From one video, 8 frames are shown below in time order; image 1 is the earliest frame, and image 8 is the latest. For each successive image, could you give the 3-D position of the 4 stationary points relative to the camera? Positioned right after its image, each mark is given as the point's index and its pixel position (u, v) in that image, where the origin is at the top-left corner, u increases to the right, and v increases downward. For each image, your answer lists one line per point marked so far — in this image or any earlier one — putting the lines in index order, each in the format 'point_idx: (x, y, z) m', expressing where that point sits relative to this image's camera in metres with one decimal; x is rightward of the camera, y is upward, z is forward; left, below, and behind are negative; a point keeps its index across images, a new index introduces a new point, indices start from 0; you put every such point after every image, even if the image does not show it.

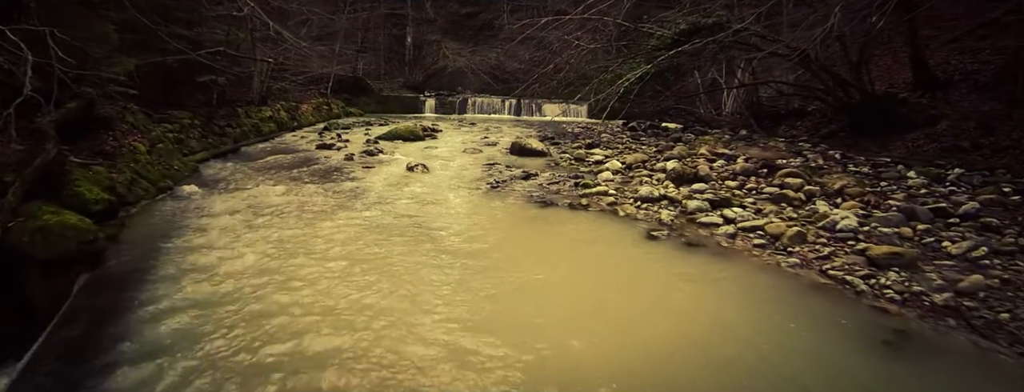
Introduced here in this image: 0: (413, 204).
0: (-1.3, -0.1, +6.2) m
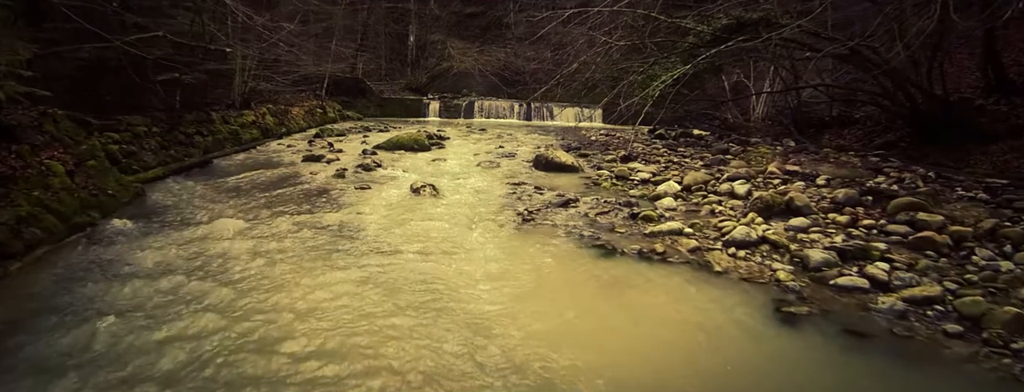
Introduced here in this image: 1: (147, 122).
0: (-0.8, -0.5, +4.5) m
1: (-5.7, +1.2, +7.6) m
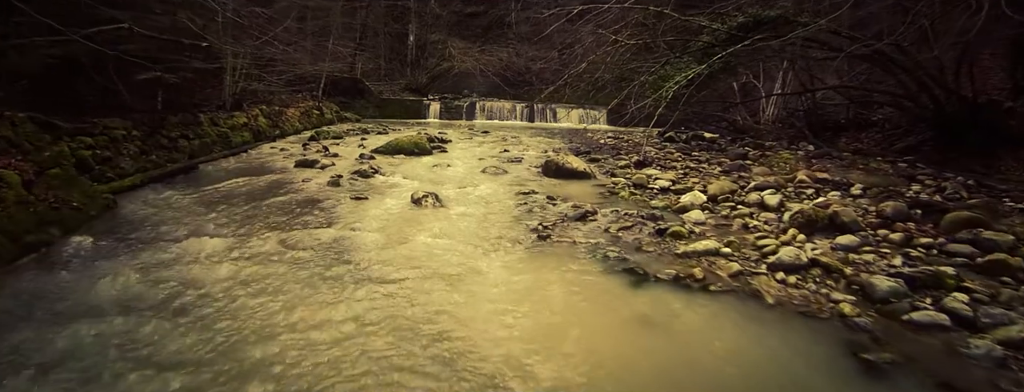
0: (-0.7, -0.6, +4.0) m
1: (-5.6, +1.0, +7.1) m
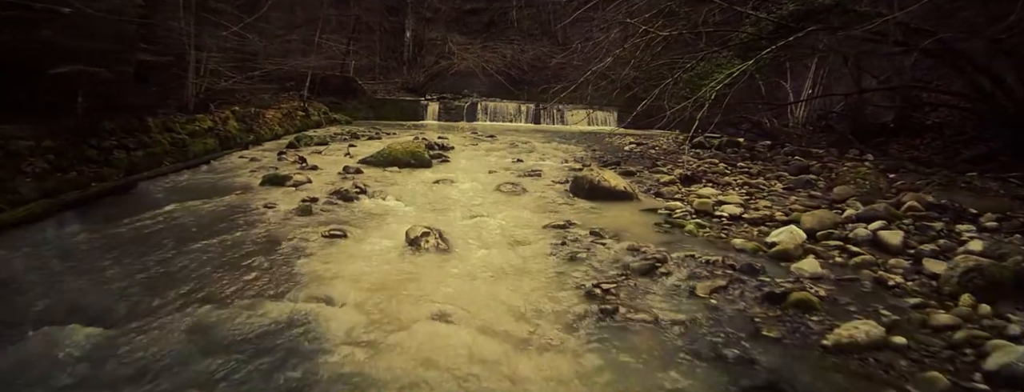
0: (-0.4, -0.9, +2.4) m
1: (-5.3, +0.7, +5.5) m
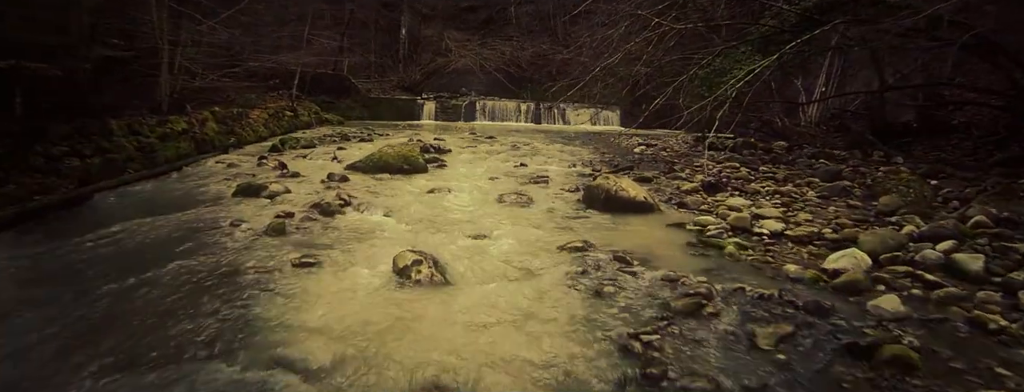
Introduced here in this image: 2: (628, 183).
0: (-0.3, -1.1, +1.7) m
1: (-5.2, +0.6, +4.7) m
2: (+1.4, +0.2, +5.8) m
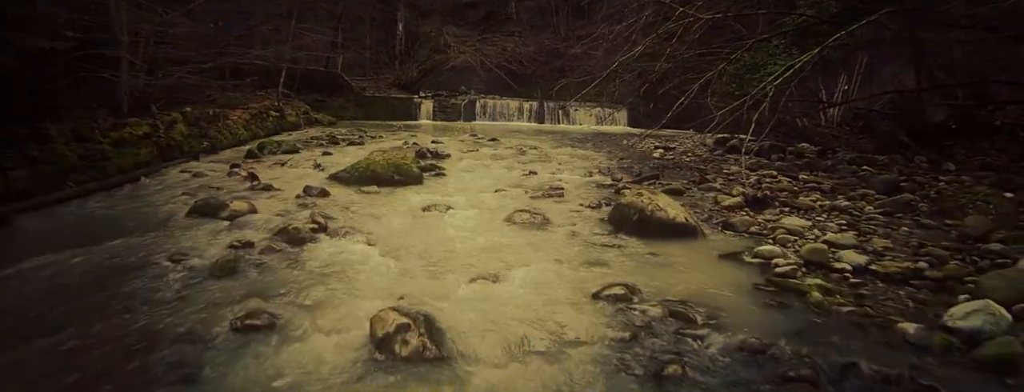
0: (-0.2, -1.3, +0.7) m
1: (-5.1, +0.4, +3.8) m
2: (+1.5, 0.0, +4.8) m
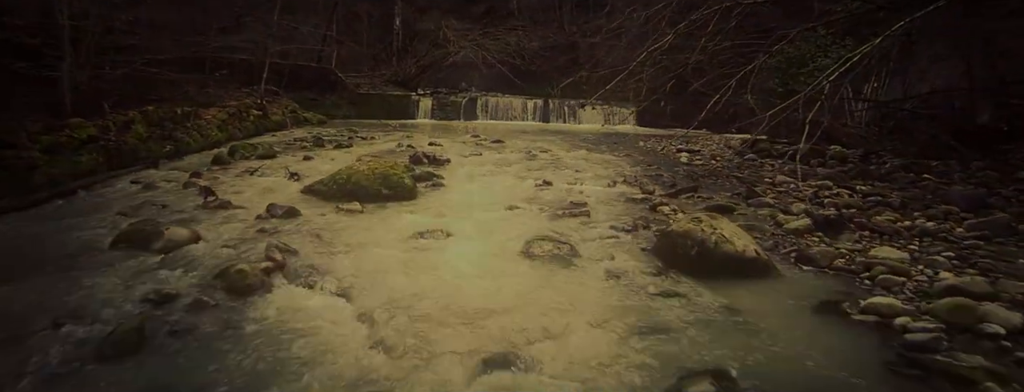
0: (-0.1, -1.5, -0.3) m
1: (-5.0, +0.2, +2.7) m
2: (+1.6, -0.2, +3.8) m
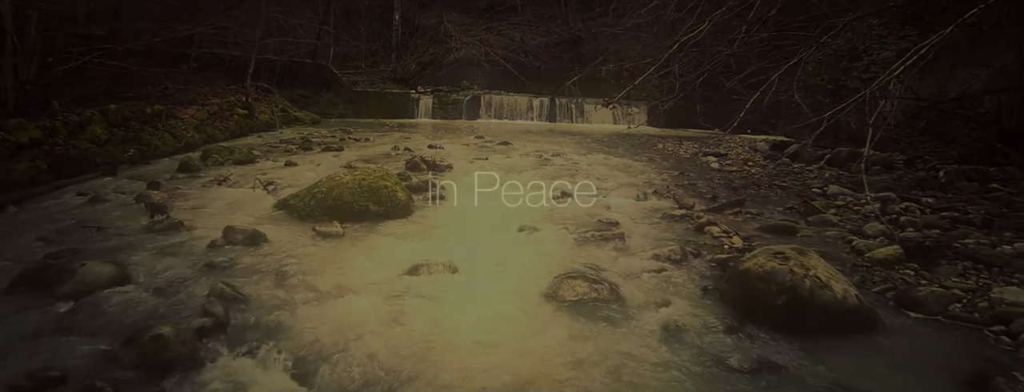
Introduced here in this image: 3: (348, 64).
0: (0.0, -1.7, -1.1) m
1: (-4.9, 0.0, +1.9) m
2: (+1.7, -0.4, +3.0) m
3: (-6.7, +5.4, +19.7) m
